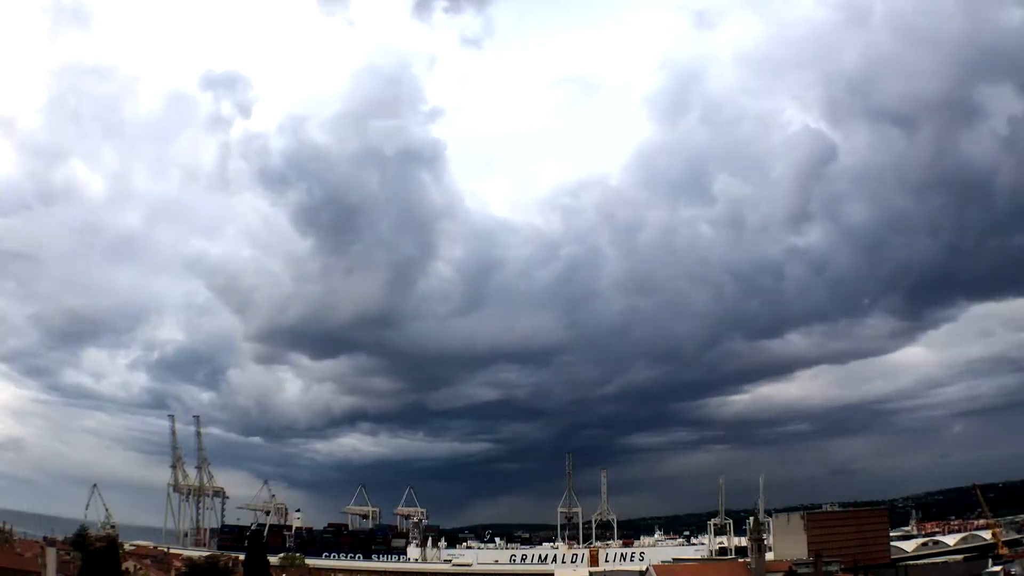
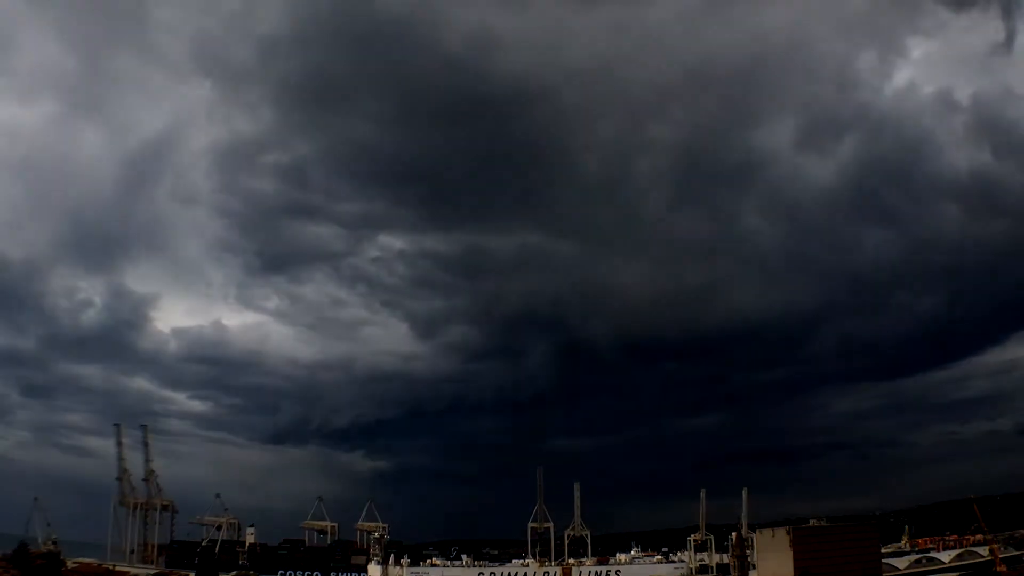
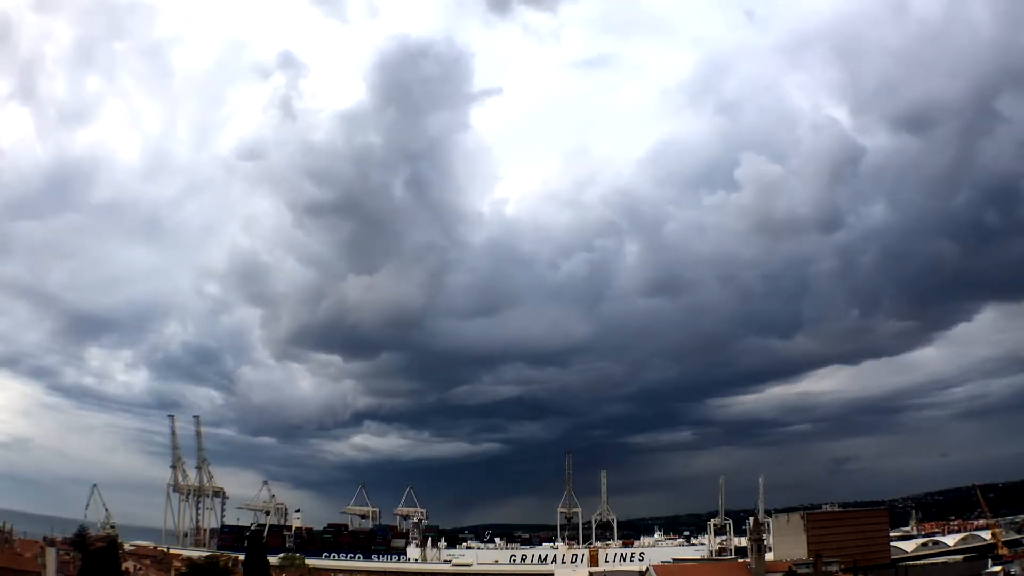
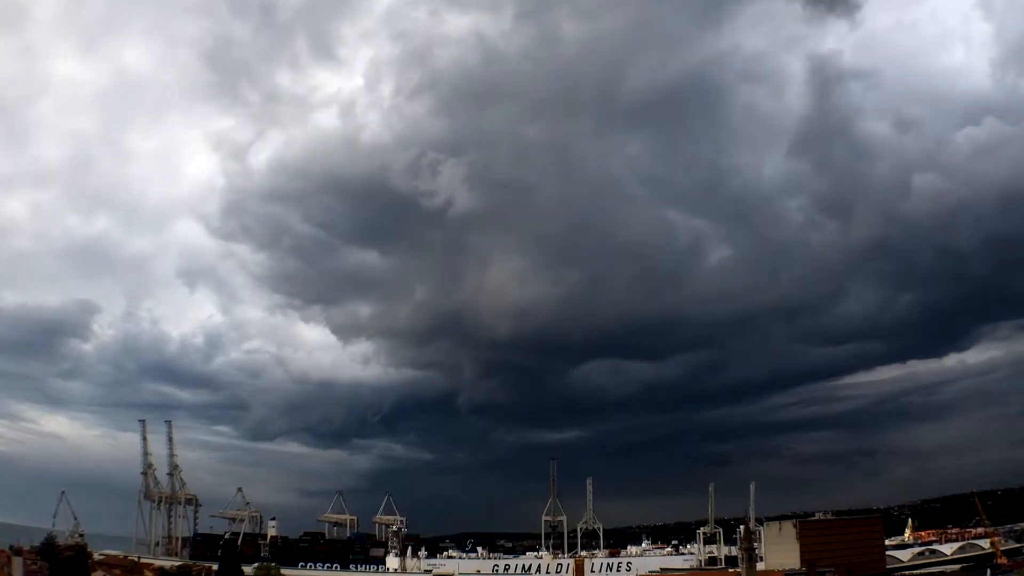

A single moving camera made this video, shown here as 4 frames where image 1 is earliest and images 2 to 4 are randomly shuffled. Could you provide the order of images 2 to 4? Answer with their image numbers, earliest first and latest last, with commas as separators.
3, 4, 2
